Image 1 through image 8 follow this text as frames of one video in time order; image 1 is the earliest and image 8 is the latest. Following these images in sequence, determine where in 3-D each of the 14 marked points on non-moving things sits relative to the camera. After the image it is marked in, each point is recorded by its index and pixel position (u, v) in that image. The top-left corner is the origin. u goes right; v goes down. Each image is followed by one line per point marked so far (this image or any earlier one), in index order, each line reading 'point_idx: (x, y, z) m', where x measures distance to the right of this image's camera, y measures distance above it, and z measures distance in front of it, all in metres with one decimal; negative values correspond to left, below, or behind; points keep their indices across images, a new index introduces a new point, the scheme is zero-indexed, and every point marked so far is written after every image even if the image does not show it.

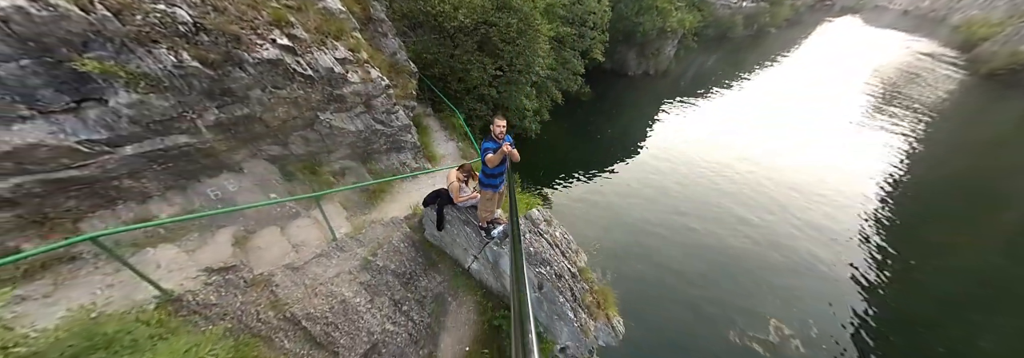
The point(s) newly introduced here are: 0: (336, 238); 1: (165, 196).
0: (-3.7, -1.2, +6.0) m
1: (-6.2, -0.3, +5.1) m
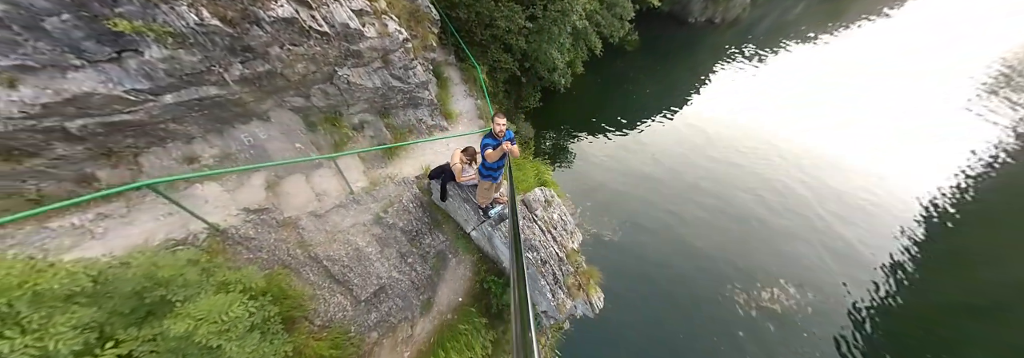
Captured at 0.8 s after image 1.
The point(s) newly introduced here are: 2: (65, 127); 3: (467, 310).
0: (-3.7, -0.3, +6.6) m
1: (-6.1, +0.8, +5.7) m
2: (-6.5, +0.8, +4.2) m
3: (-1.1, -3.3, +6.8) m
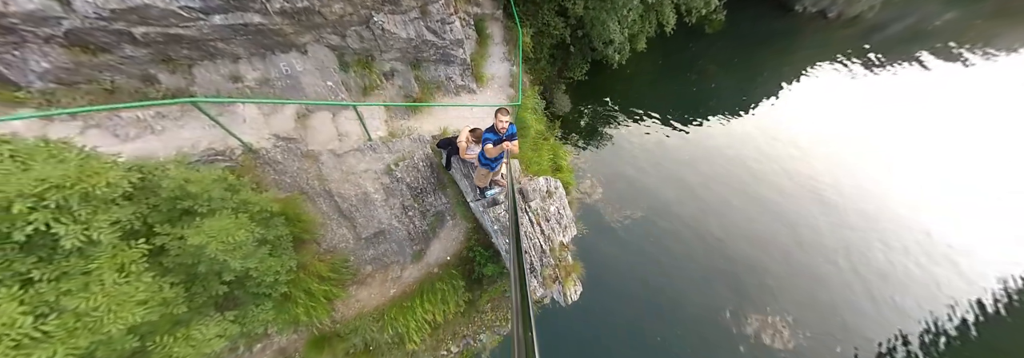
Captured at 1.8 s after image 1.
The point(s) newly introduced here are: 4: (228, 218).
0: (-3.4, +1.0, +7.0) m
1: (-5.7, +2.5, +6.2) m
2: (-6.3, +2.4, +4.7) m
3: (-1.6, -2.5, +7.4) m
4: (-4.3, -0.6, +4.3) m
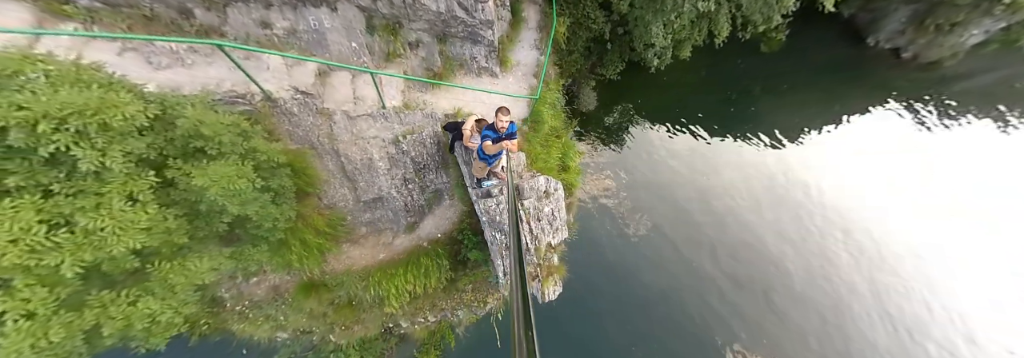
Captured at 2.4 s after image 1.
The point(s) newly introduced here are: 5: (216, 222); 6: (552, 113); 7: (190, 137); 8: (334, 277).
0: (-3.1, +1.8, +7.1) m
1: (-5.1, +3.7, +6.3) m
2: (-5.8, +3.6, +4.8) m
3: (-1.9, -1.9, +7.7) m
4: (-4.4, +0.2, +4.6) m
5: (-5.5, -0.8, +5.1) m
6: (+1.4, +2.3, +10.2) m
7: (-4.8, +0.6, +4.3) m
8: (-4.5, -2.5, +7.2) m
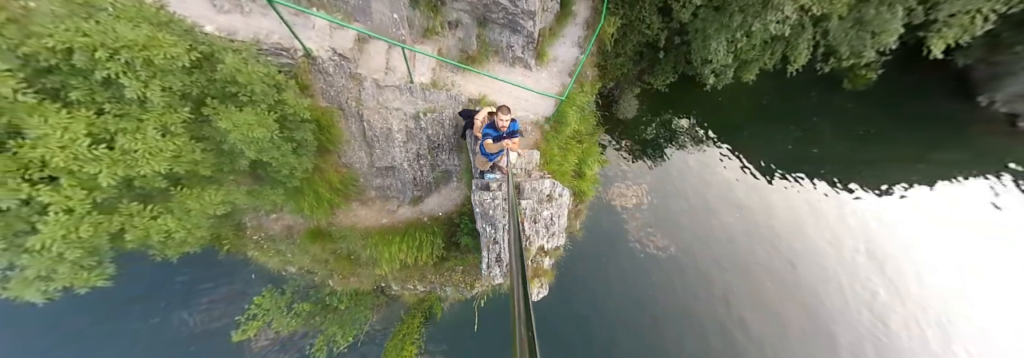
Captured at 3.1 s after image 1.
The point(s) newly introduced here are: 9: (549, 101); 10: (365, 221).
0: (-2.5, +2.5, +7.2) m
1: (-4.1, +4.7, +6.6) m
2: (-5.0, +4.7, +5.2) m
3: (-2.0, -1.4, +7.9) m
4: (-4.4, +1.2, +5.0) m
5: (-5.5, +0.4, +5.7) m
6: (+2.3, +2.1, +9.9) m
7: (-4.6, +1.6, +4.7) m
8: (-4.7, -1.4, +7.7) m
9: (+1.1, +2.5, +9.1) m
10: (-4.1, -1.2, +7.9) m
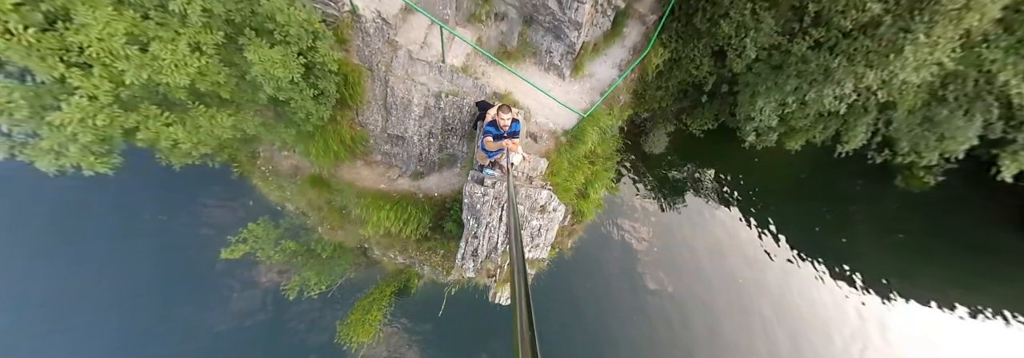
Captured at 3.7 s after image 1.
0: (-1.7, +3.0, +7.3) m
1: (-2.7, +5.6, +6.7) m
2: (-3.6, +5.9, +5.4) m
3: (-2.3, -0.8, +8.0) m
4: (-4.0, +2.3, +5.2) m
5: (-5.3, +1.8, +6.0) m
6: (+2.9, +1.3, +9.7) m
7: (-4.2, +2.8, +4.9) m
8: (-4.9, -0.1, +8.0) m
9: (+1.9, +2.0, +9.0) m
10: (-4.2, -0.1, +8.1) m
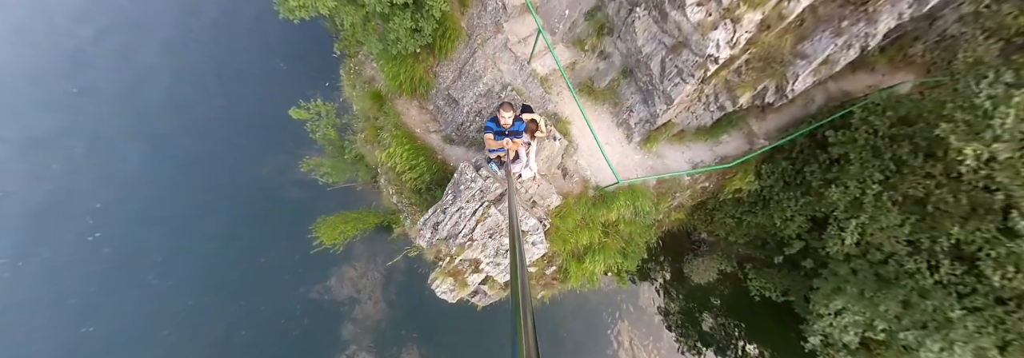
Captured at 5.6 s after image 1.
0: (+0.5, +3.1, +7.6) m
1: (+1.1, +5.9, +7.3) m
2: (+0.3, +6.7, +6.2) m
3: (-2.1, +0.2, +8.3) m
4: (-2.1, +4.1, +6.0) m
5: (-3.3, +4.3, +7.1) m
6: (+3.6, -1.2, +8.9) m
7: (-2.0, +4.6, +5.8) m
8: (-3.7, +2.2, +8.9) m
9: (+3.0, 0.0, +8.4) m
10: (-3.2, +1.8, +8.8) m
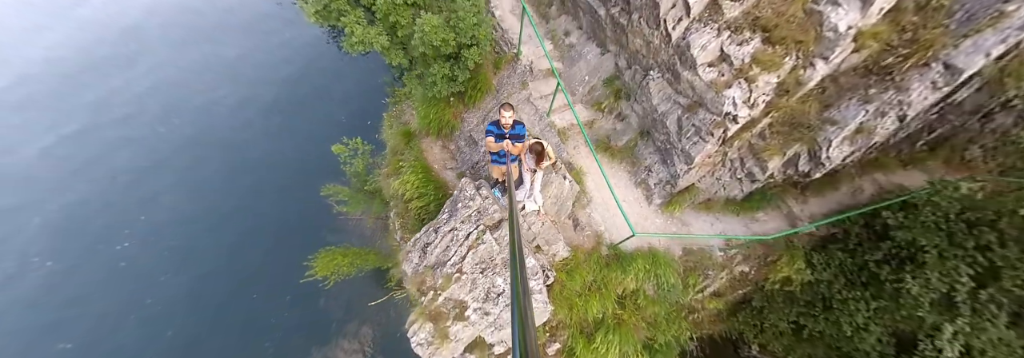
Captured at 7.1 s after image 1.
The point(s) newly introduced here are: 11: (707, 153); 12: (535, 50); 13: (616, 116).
0: (+1.0, +1.8, +8.1) m
1: (+2.0, +4.5, +8.6) m
2: (+1.3, +5.7, +8.0) m
3: (-1.8, -0.8, +8.1) m
4: (-1.5, +3.6, +7.2) m
5: (-2.5, +3.6, +8.4) m
6: (+3.6, -3.0, +7.5) m
7: (-1.3, +4.1, +7.2) m
8: (-3.2, +1.1, +9.5) m
9: (+3.2, -1.6, +7.6) m
10: (-2.6, +0.6, +9.3) m
11: (+4.6, +0.7, +6.8) m
12: (+0.9, +4.0, +8.6) m
13: (+3.0, +1.8, +8.1) m
